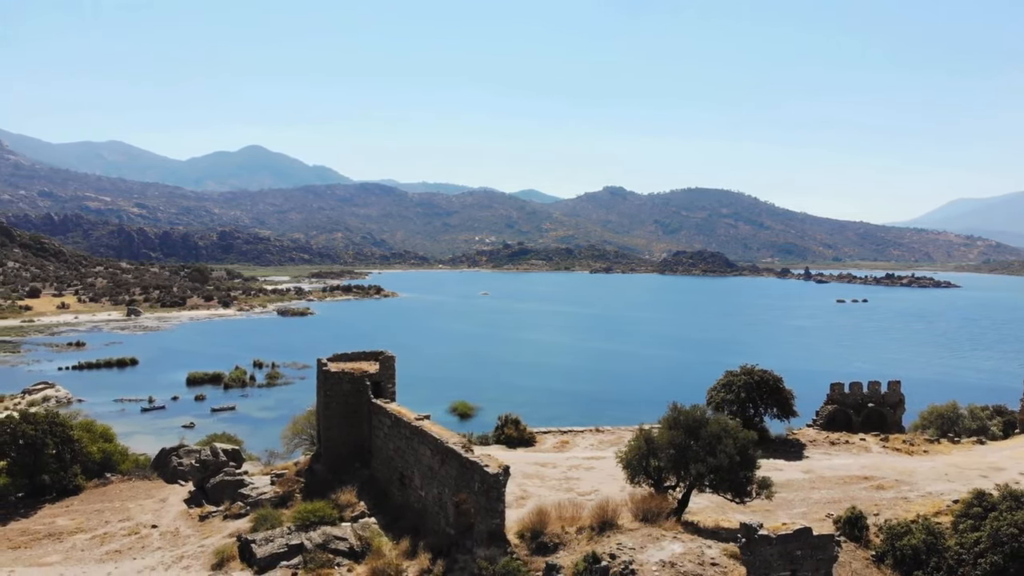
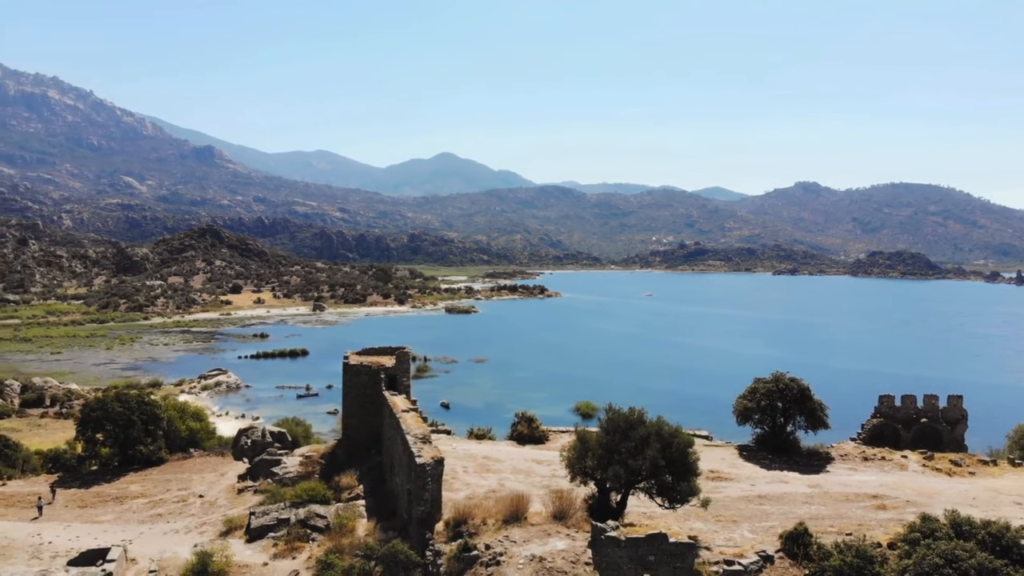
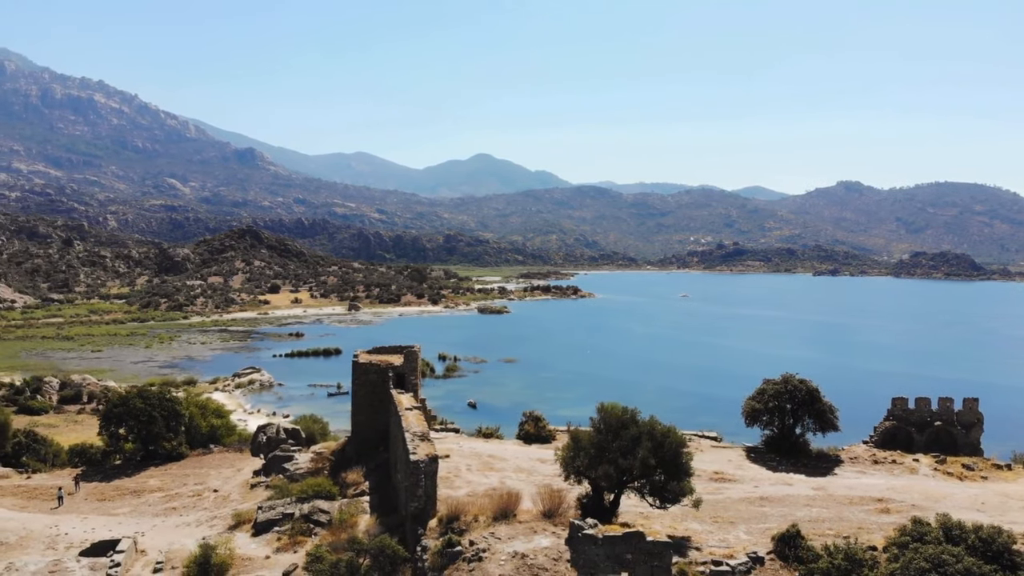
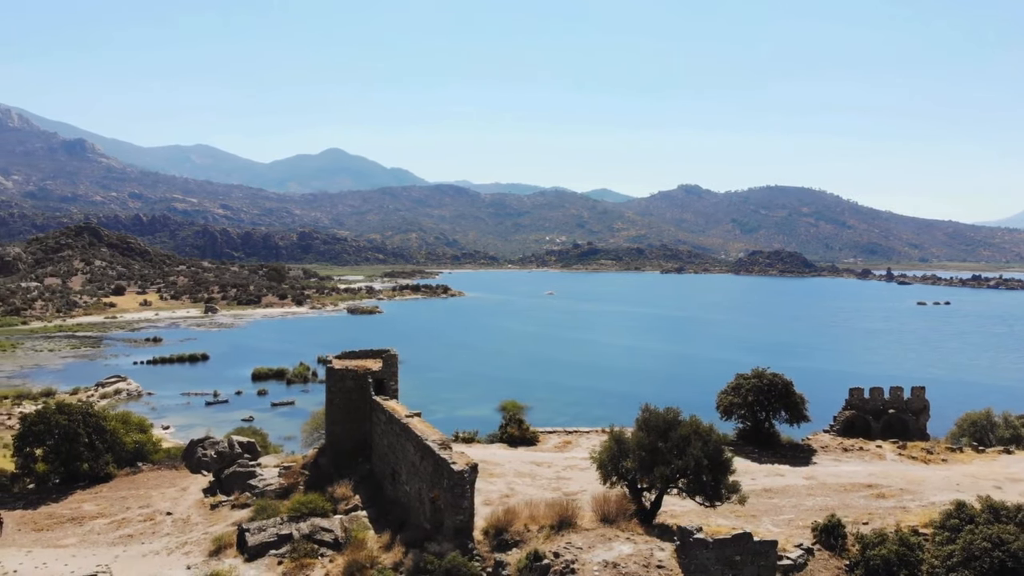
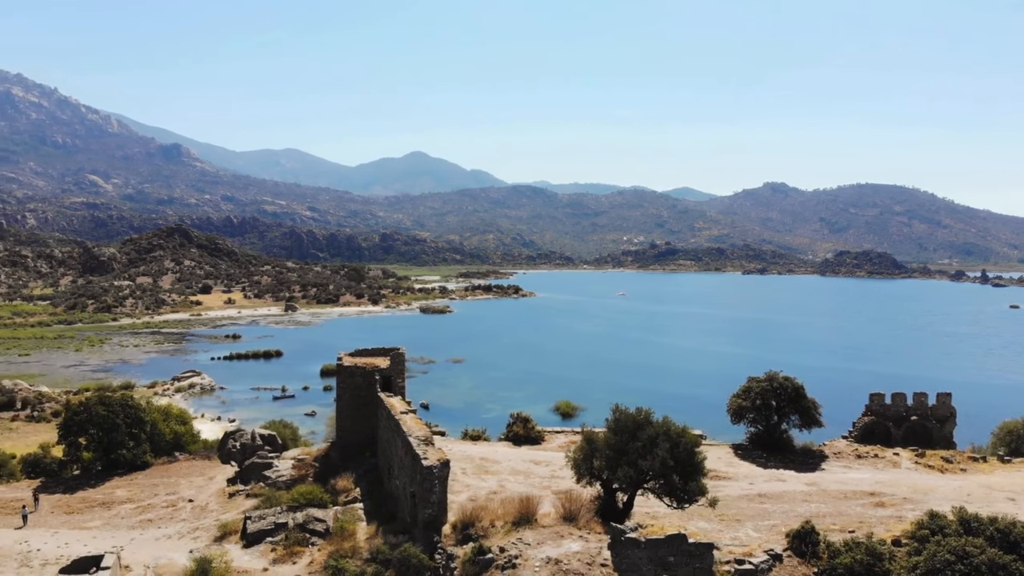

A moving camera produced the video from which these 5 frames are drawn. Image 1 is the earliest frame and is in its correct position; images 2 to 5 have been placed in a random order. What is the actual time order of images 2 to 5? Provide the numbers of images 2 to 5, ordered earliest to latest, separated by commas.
4, 5, 2, 3
